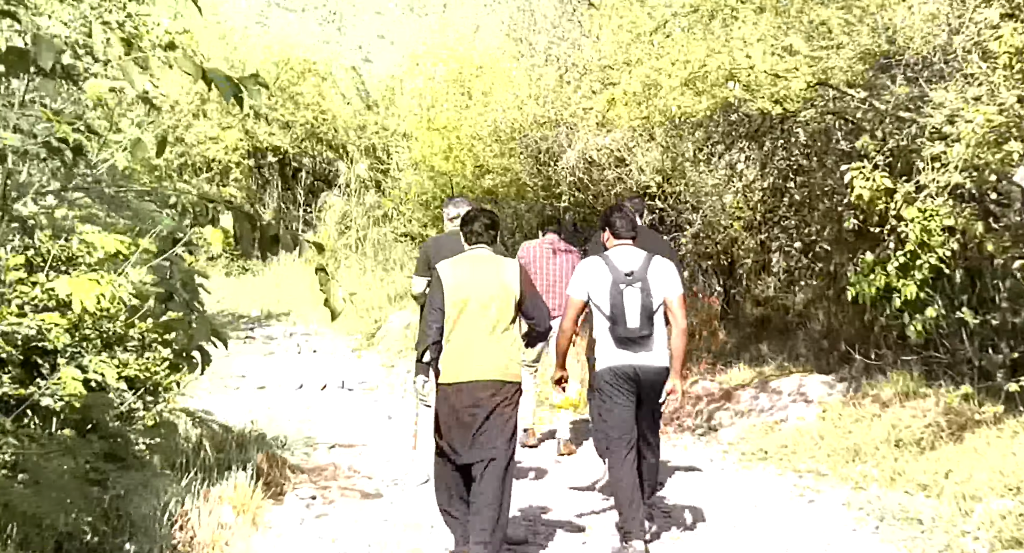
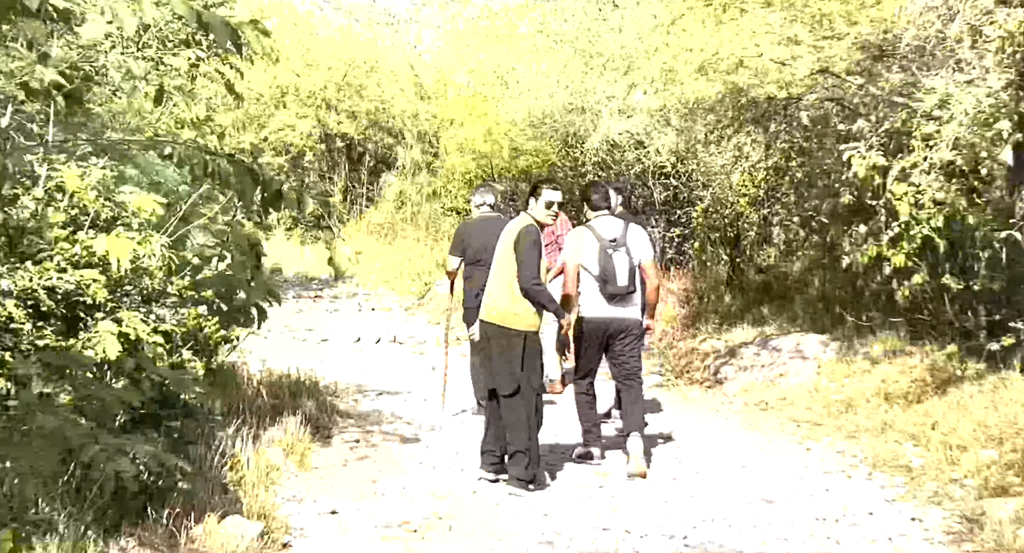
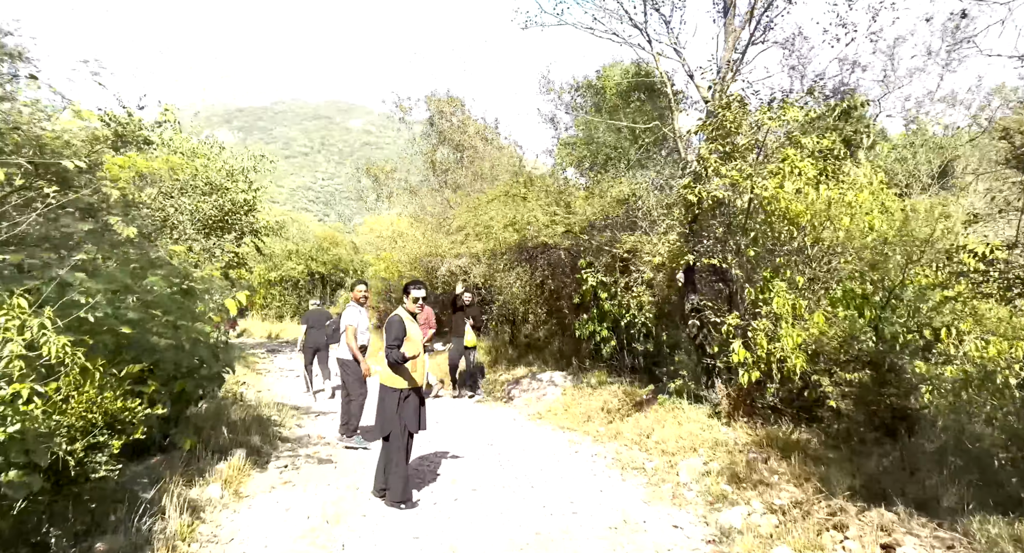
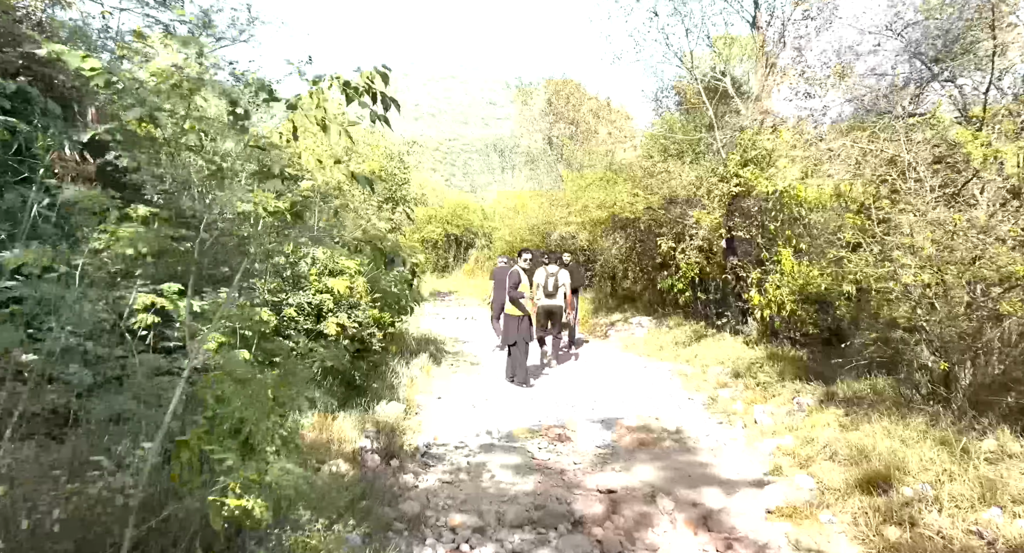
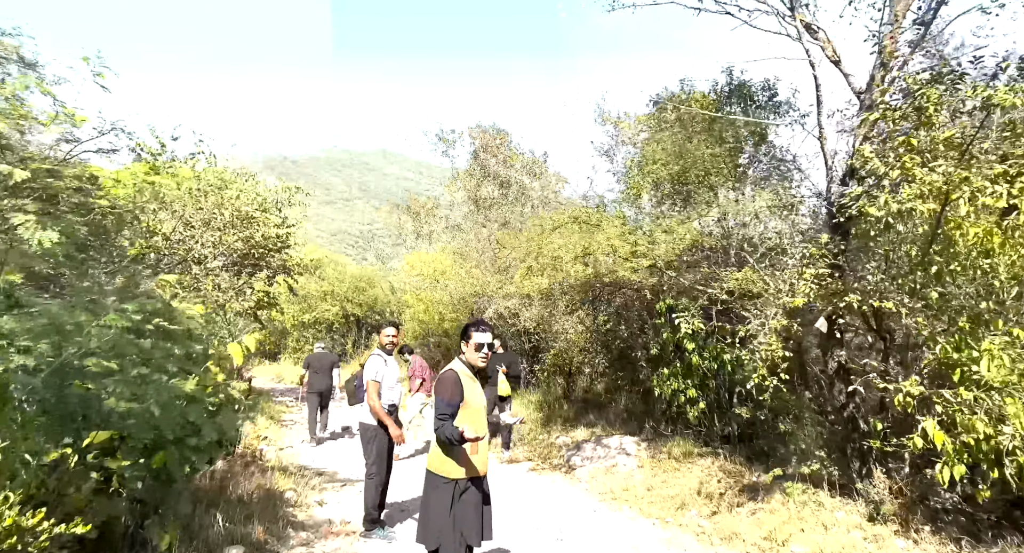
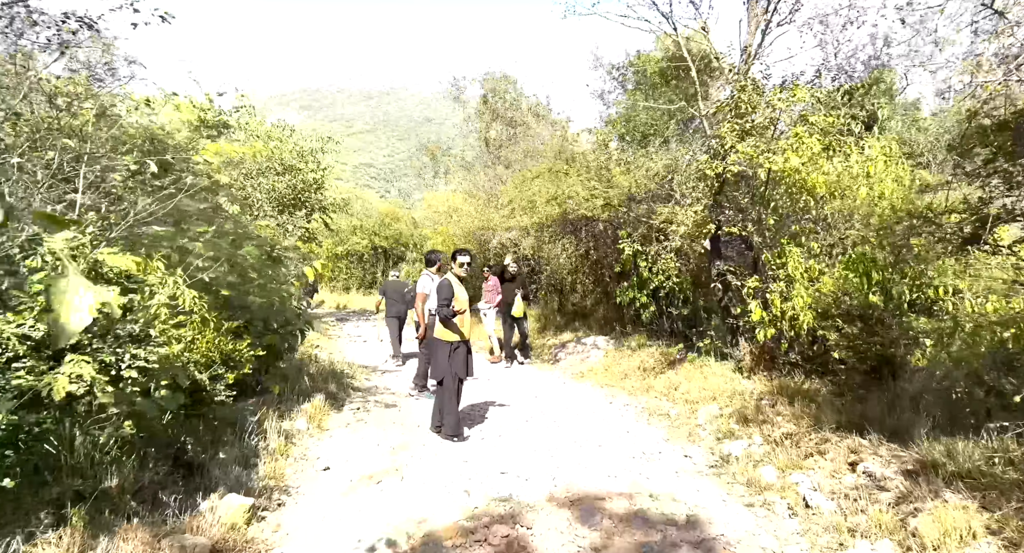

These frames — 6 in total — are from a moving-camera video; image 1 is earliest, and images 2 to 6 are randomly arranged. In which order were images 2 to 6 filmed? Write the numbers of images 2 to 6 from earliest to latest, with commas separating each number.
2, 4, 6, 3, 5
